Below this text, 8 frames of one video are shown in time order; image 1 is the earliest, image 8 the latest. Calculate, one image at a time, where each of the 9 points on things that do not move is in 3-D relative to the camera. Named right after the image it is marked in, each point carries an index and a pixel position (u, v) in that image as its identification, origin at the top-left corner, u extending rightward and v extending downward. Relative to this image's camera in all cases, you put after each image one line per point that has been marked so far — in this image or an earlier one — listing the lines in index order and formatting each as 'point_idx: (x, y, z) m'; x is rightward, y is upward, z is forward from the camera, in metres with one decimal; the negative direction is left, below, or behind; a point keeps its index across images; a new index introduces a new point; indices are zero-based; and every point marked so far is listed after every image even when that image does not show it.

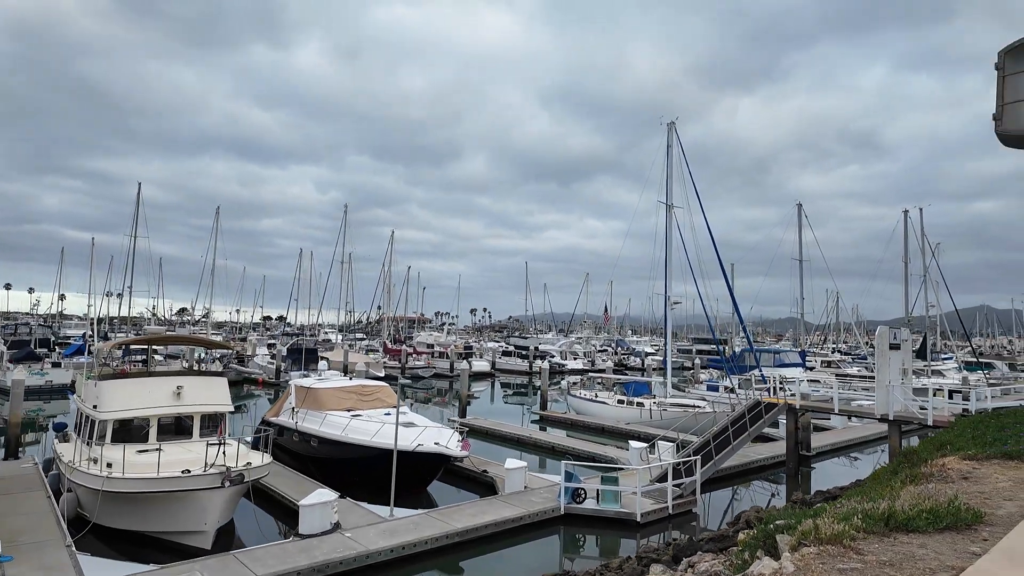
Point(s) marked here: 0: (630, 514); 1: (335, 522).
0: (+2.6, -5.0, +12.9) m
1: (-3.4, -4.4, +11.1) m
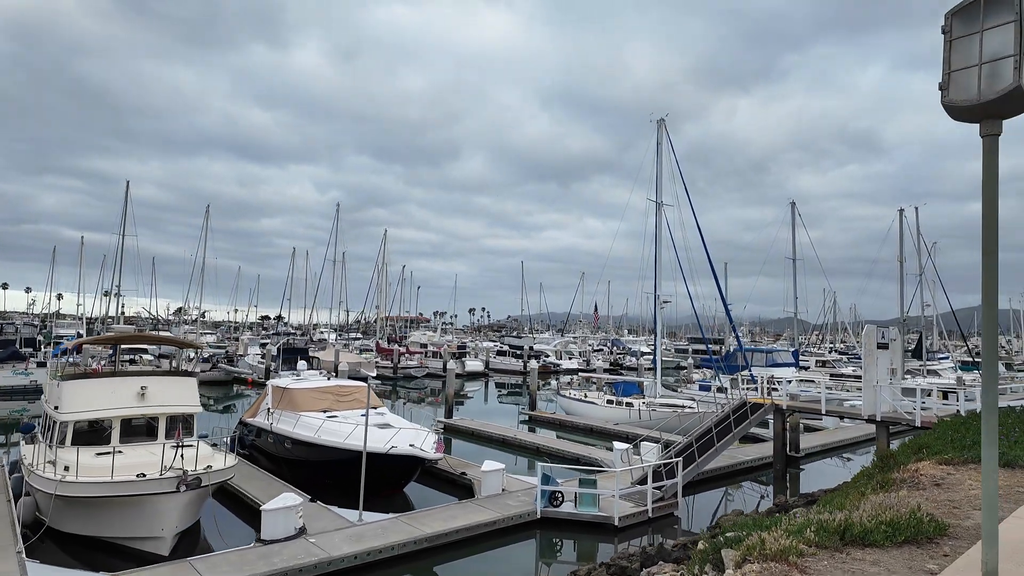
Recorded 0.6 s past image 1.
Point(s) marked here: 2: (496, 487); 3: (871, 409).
0: (+2.0, -4.9, +12.6) m
1: (-3.9, -4.4, +10.8) m
2: (-0.4, -4.7, +13.8) m
3: (+10.0, -3.4, +16.3) m
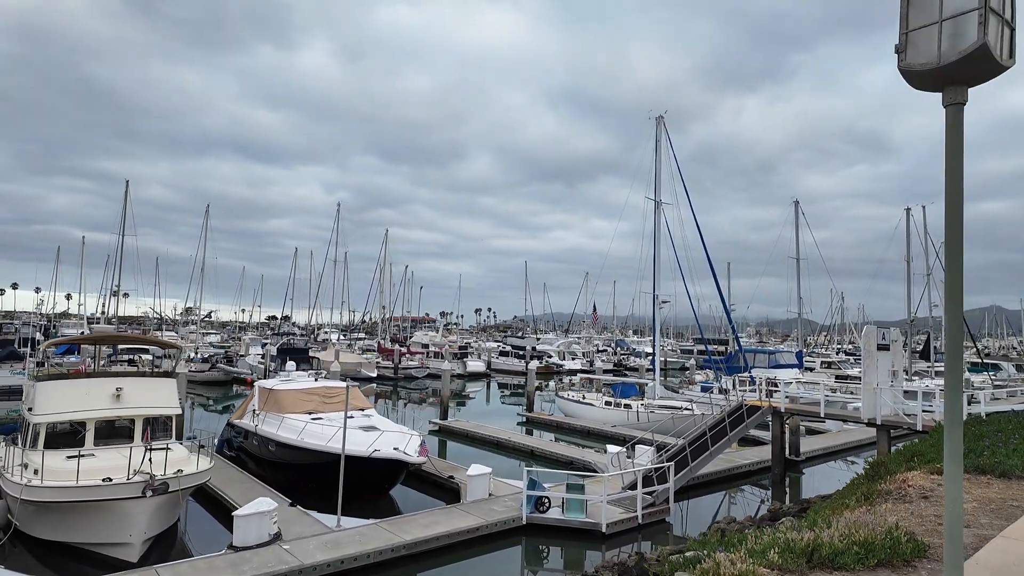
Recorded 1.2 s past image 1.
0: (+1.7, -4.9, +12.2) m
1: (-4.2, -4.4, +10.5) m
2: (-0.7, -4.7, +13.5) m
3: (+9.7, -3.3, +15.8) m
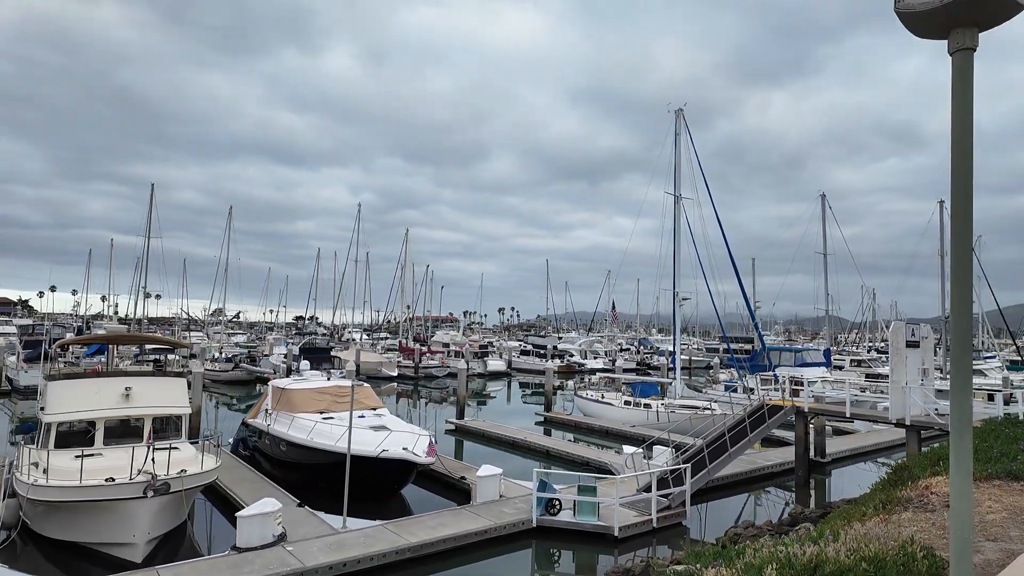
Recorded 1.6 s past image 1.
0: (+1.9, -4.9, +11.8) m
1: (-4.1, -4.4, +10.4) m
2: (-0.4, -4.6, +13.2) m
3: (+10.0, -3.2, +15.2) m
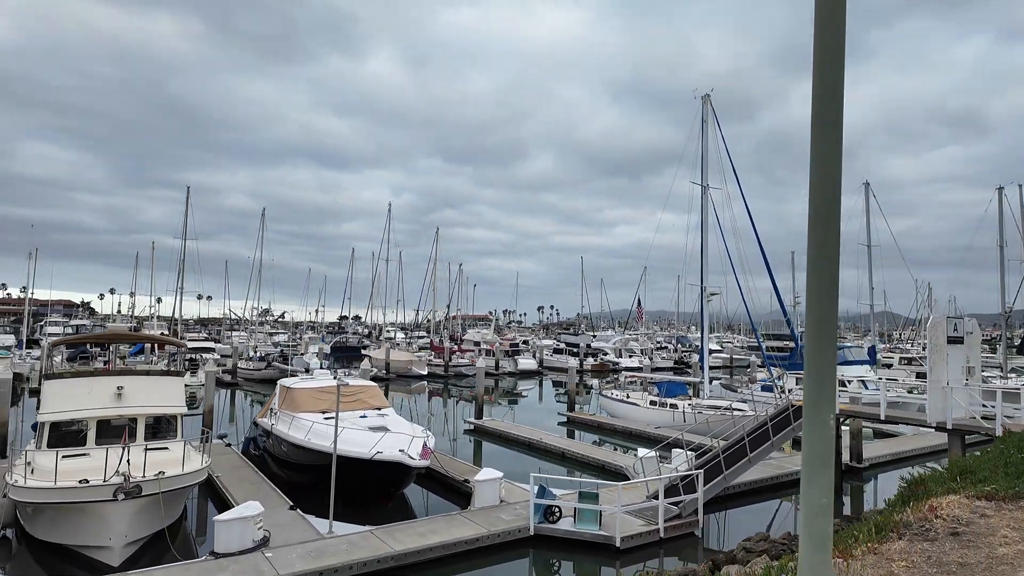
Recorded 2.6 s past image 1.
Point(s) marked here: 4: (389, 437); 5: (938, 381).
0: (+1.8, -4.7, +11.1) m
1: (-4.3, -4.3, +10.0) m
2: (-0.4, -4.5, +12.6) m
3: (+10.1, -3.0, +13.8) m
4: (-2.7, -3.4, +13.2) m
5: (+10.0, -2.2, +13.8) m
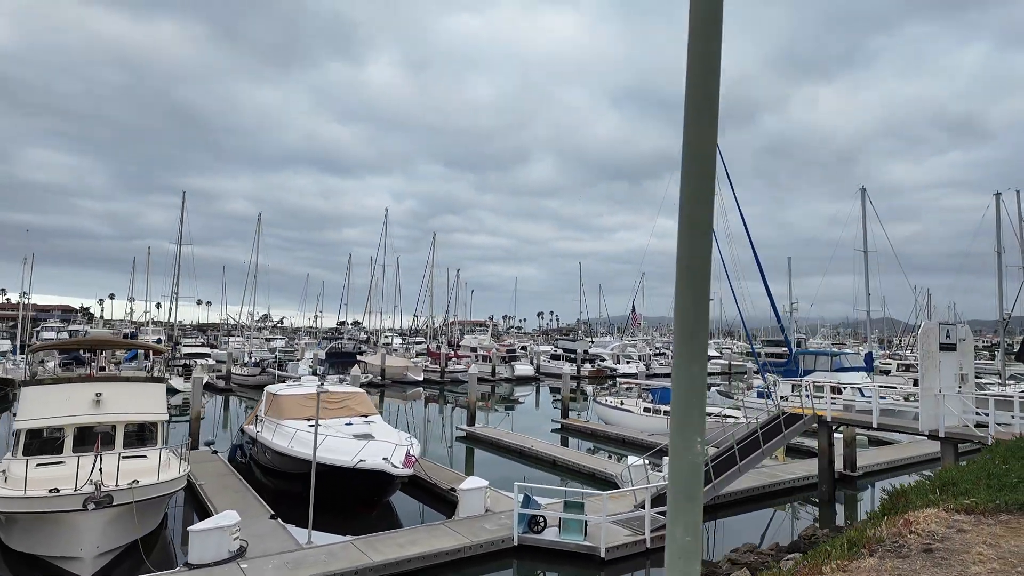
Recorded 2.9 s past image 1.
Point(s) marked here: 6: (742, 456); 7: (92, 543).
0: (+1.5, -4.8, +10.9) m
1: (-4.6, -4.4, +9.8) m
2: (-0.7, -4.6, +12.4) m
3: (+9.8, -3.1, +13.7) m
4: (-3.1, -3.5, +13.1) m
5: (+9.7, -2.4, +13.7) m
6: (+5.4, -3.9, +13.8) m
7: (-6.6, -4.0, +9.2) m
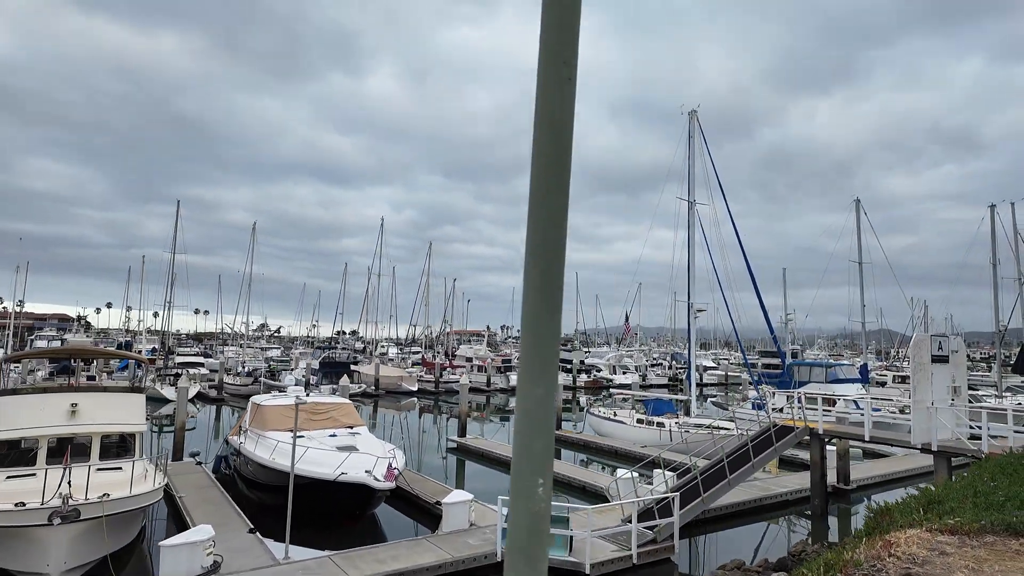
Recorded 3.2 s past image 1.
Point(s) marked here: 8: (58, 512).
0: (+1.2, -5.0, +10.6) m
1: (-4.9, -4.5, +9.6) m
2: (-1.1, -4.8, +12.1) m
3: (+9.5, -3.4, +13.5) m
4: (-3.4, -3.7, +12.8) m
5: (+9.4, -2.6, +13.5) m
6: (+5.1, -4.2, +13.5) m
7: (-6.9, -4.1, +8.9) m
8: (-6.7, -3.4, +8.8) m
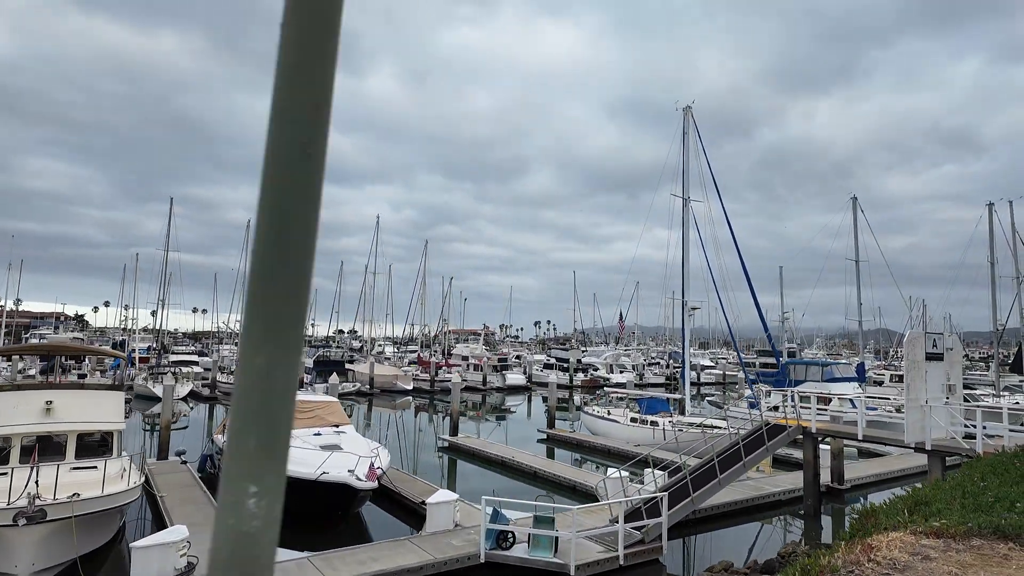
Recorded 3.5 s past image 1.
0: (+0.9, -4.9, +10.4) m
1: (-5.2, -4.4, +9.3) m
2: (-1.3, -4.8, +11.9) m
3: (+9.2, -3.3, +13.2) m
4: (-3.7, -3.6, +12.6) m
5: (+9.1, -2.5, +13.2) m
6: (+4.8, -4.1, +13.3) m
7: (-7.2, -4.0, +8.7) m
8: (-7.0, -3.3, +8.6) m
